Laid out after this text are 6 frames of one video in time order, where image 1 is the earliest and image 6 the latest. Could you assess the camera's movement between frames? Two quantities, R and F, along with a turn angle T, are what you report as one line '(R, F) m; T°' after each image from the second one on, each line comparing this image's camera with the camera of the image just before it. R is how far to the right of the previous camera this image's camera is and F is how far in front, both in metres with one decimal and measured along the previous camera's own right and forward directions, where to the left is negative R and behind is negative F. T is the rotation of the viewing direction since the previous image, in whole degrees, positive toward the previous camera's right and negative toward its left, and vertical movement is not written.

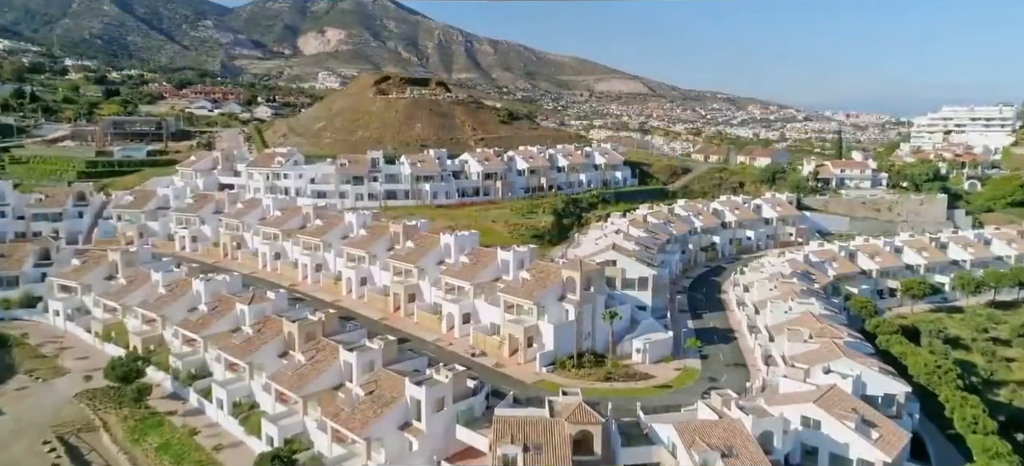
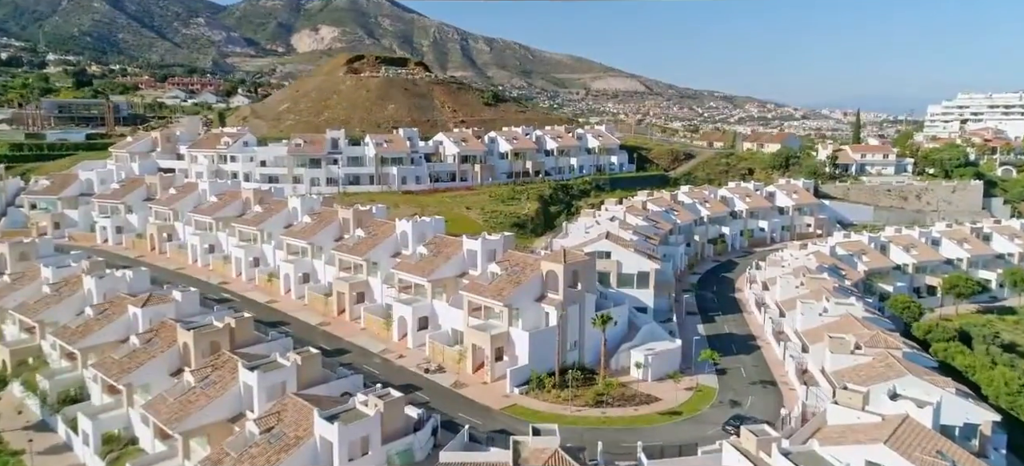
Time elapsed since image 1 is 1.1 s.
(+2.0, +13.5) m; 0°
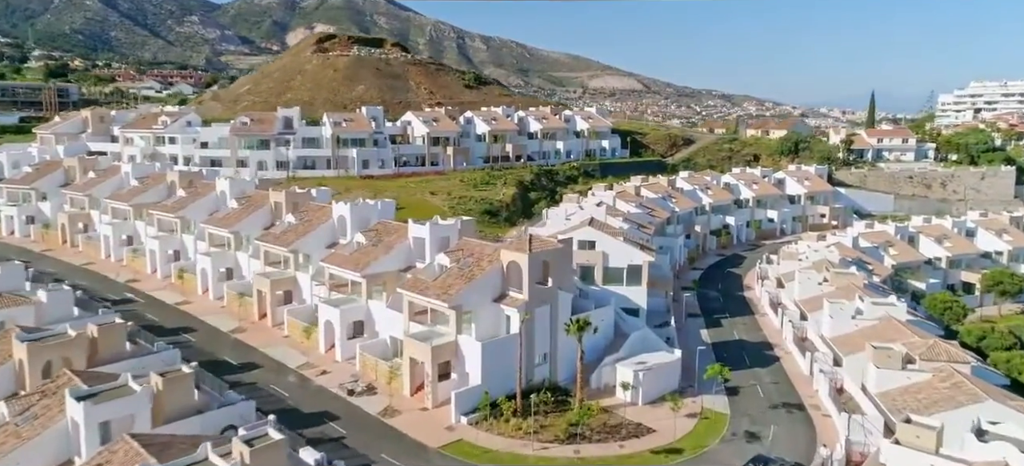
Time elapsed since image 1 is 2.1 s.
(+2.3, +11.2) m; 0°
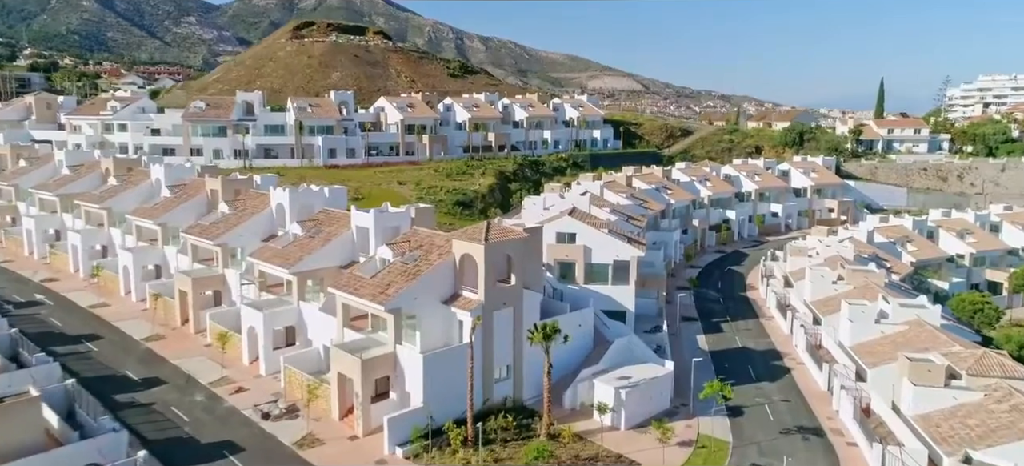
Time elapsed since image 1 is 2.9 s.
(+1.9, +7.0) m; 0°
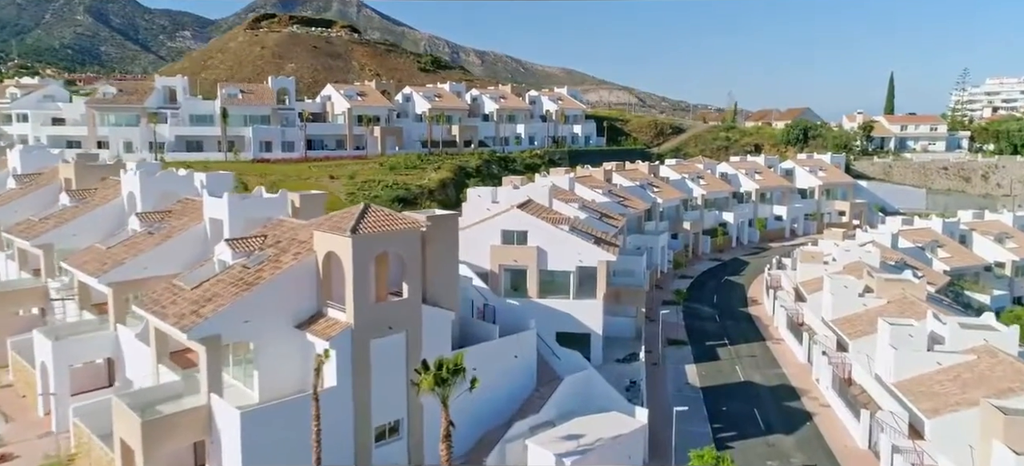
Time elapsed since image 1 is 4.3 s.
(+2.9, +10.6) m; 0°
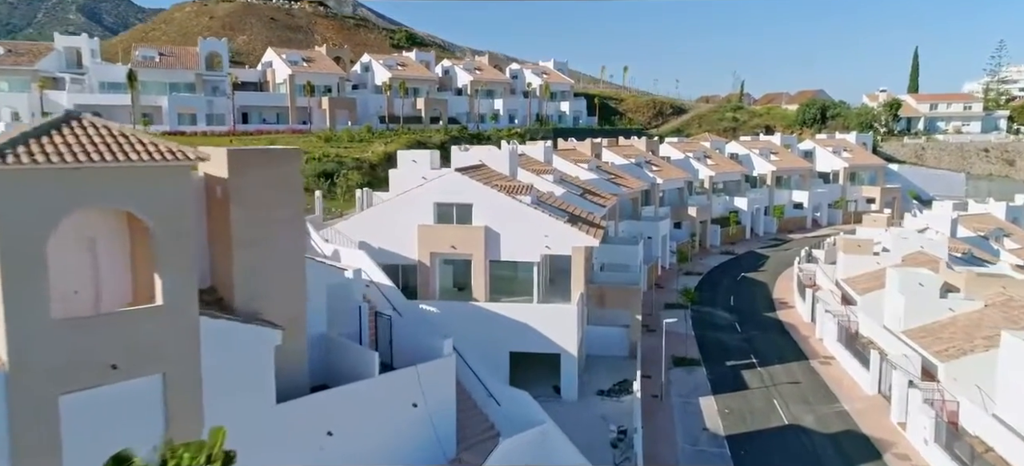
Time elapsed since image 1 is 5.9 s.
(+1.9, +10.9) m; 0°
